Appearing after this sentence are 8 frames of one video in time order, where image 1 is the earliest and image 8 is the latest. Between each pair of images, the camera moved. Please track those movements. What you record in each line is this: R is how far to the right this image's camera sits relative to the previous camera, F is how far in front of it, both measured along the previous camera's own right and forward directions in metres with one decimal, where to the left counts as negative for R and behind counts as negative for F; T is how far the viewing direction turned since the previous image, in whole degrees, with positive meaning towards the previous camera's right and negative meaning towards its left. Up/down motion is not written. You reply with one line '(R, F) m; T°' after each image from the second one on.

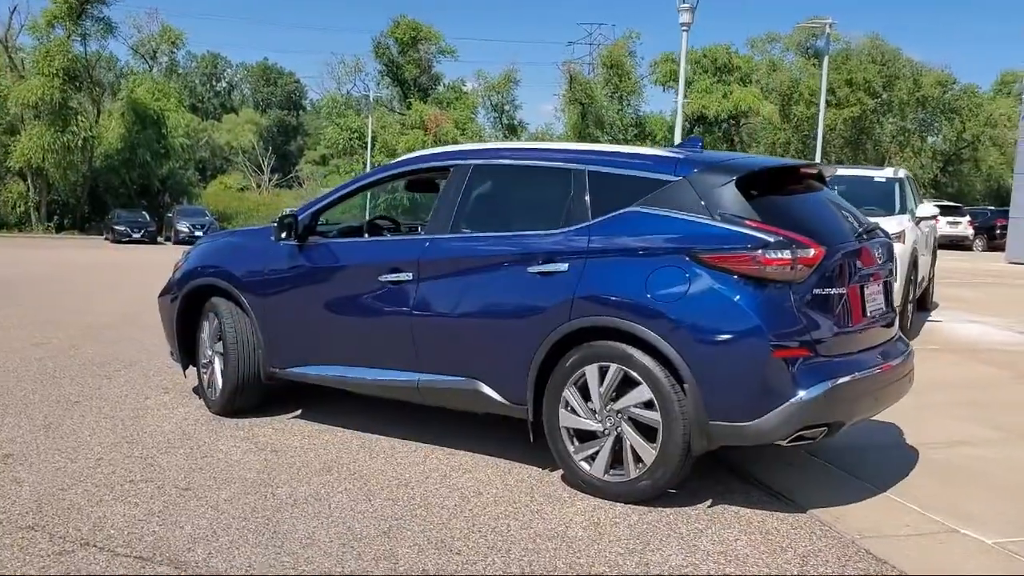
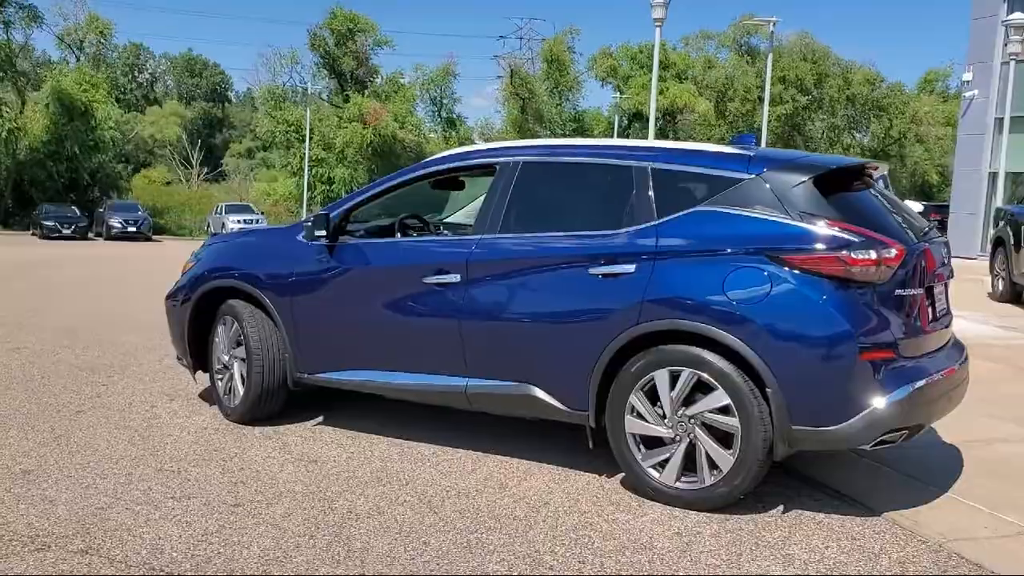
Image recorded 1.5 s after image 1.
(-0.6, +0.2) m; +4°
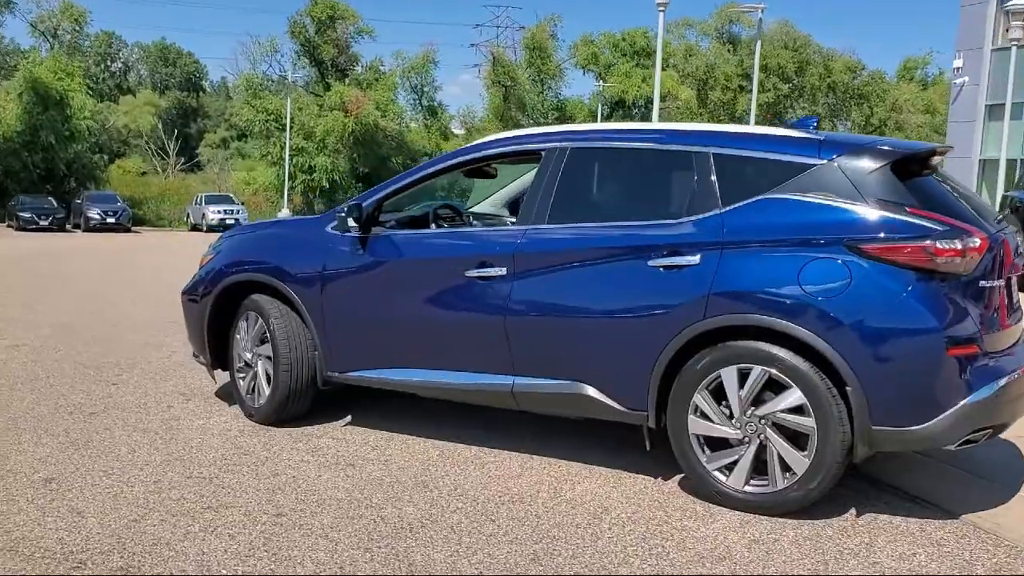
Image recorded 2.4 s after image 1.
(-0.3, +0.3) m; +1°
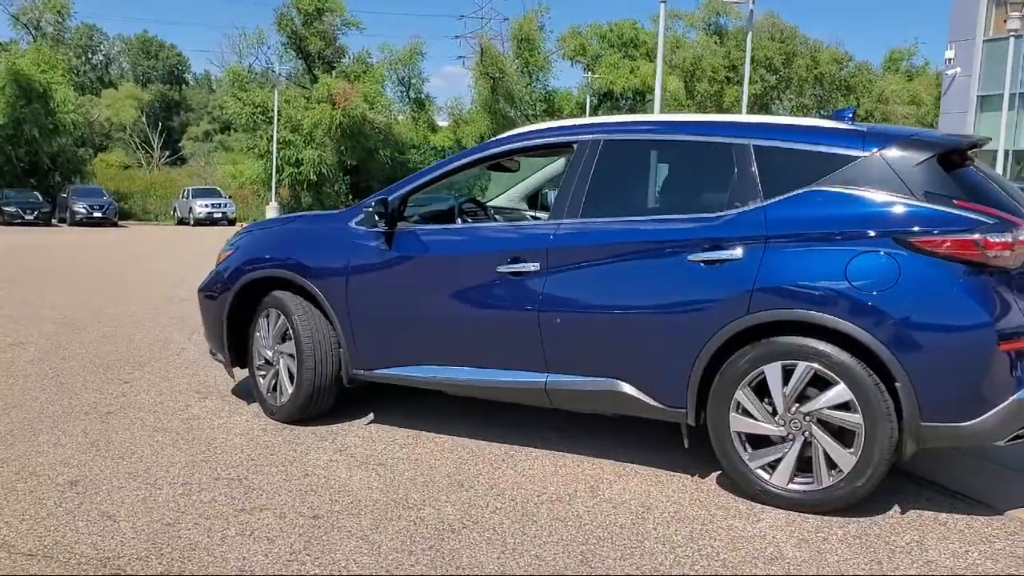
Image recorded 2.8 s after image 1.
(-0.2, +0.1) m; +1°
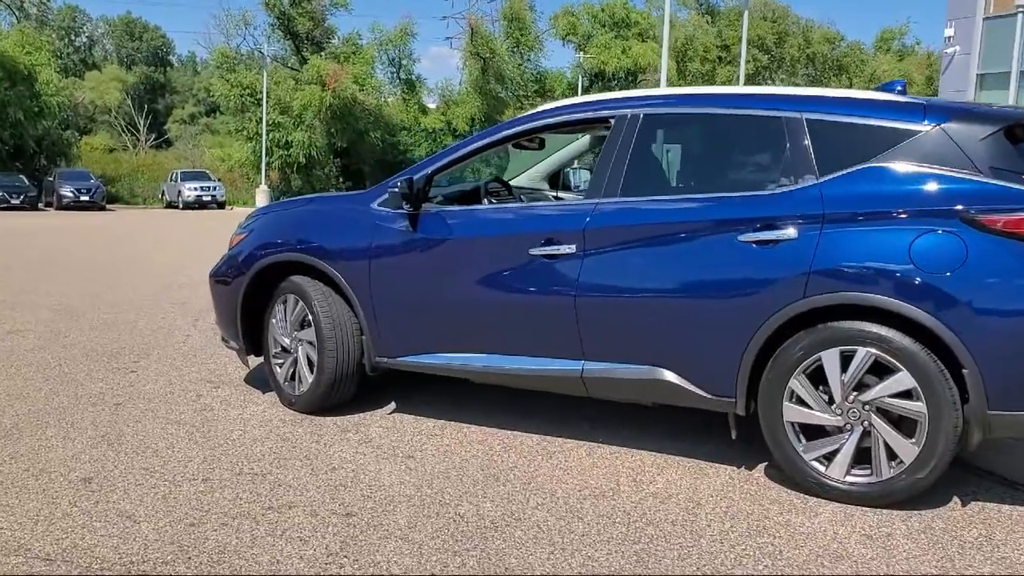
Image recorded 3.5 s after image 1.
(-0.2, +0.2) m; +1°
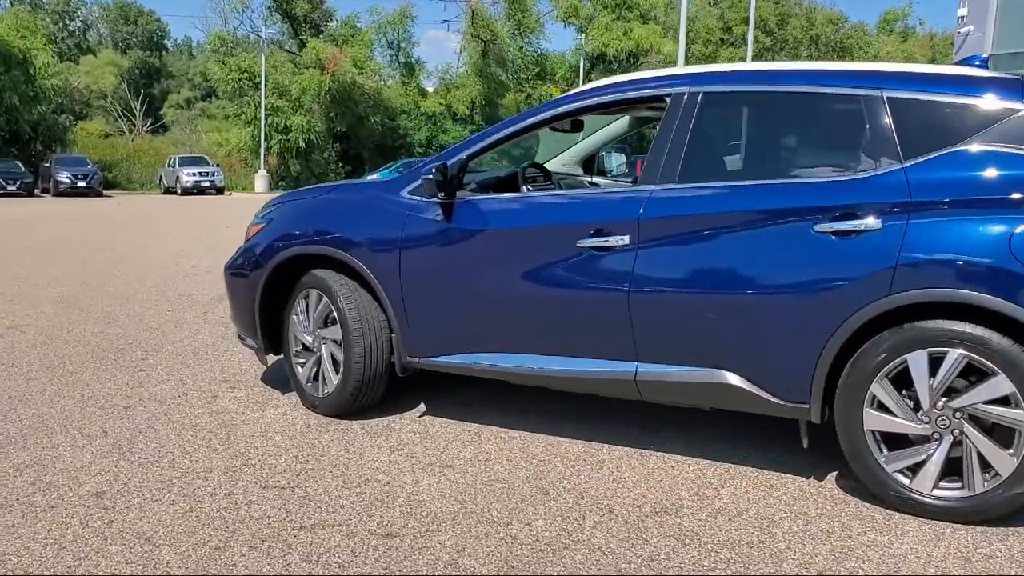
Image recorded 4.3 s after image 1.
(-0.2, +0.4) m; 0°
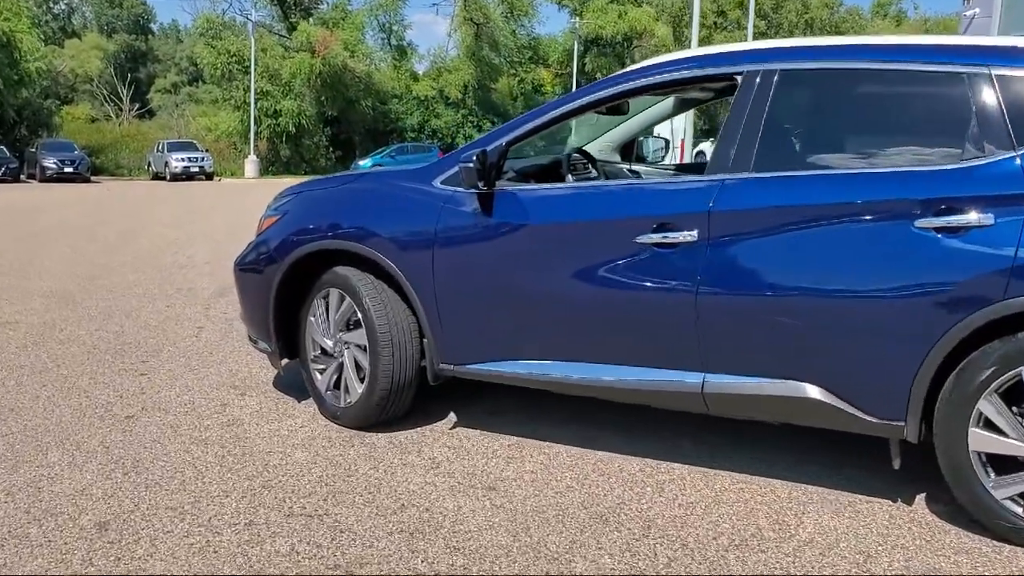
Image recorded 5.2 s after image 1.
(-0.2, +0.4) m; +1°
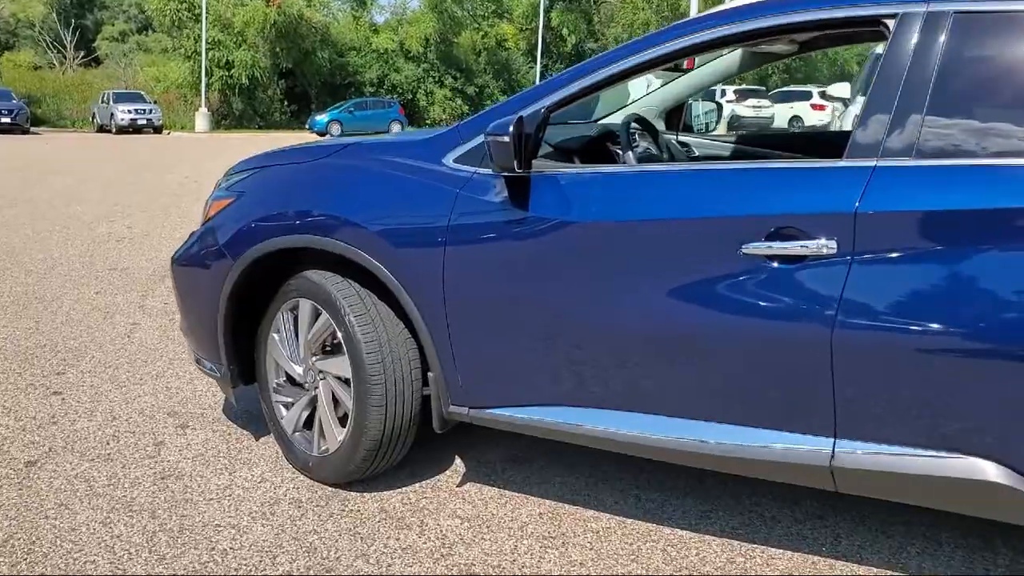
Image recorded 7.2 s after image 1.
(-0.2, +1.1) m; +3°
